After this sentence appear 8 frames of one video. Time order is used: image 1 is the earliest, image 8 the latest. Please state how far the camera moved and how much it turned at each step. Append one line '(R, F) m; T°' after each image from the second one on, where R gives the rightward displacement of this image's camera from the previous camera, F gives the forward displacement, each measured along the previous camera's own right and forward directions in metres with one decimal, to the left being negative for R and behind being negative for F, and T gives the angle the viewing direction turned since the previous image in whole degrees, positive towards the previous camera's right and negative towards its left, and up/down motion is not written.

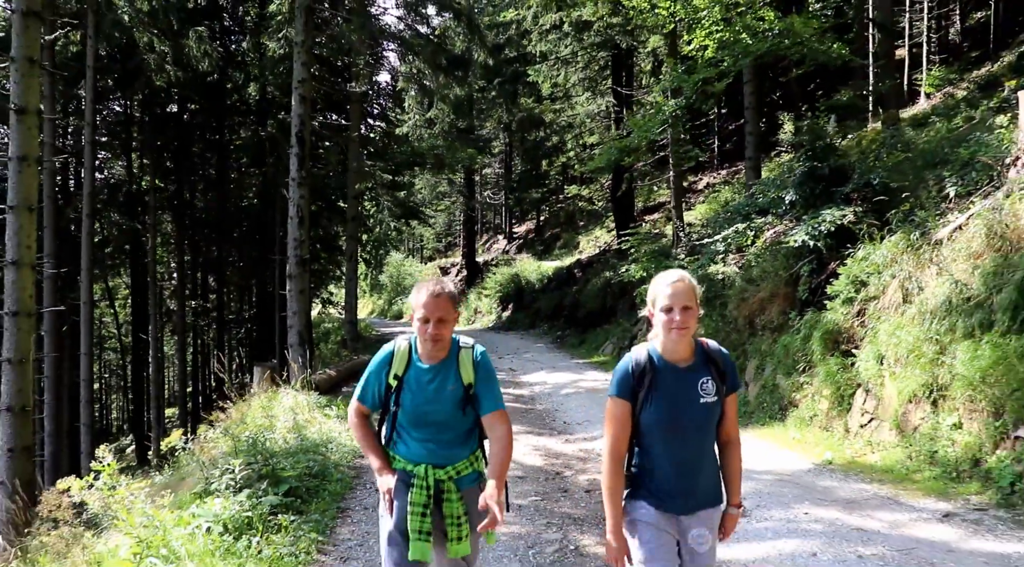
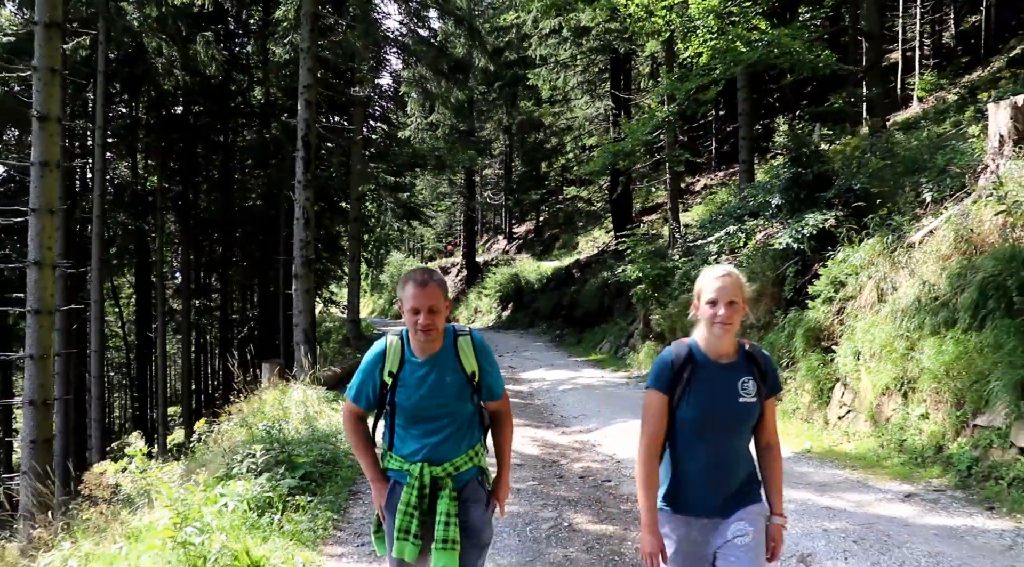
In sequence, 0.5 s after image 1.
(0.0, -0.5) m; 0°
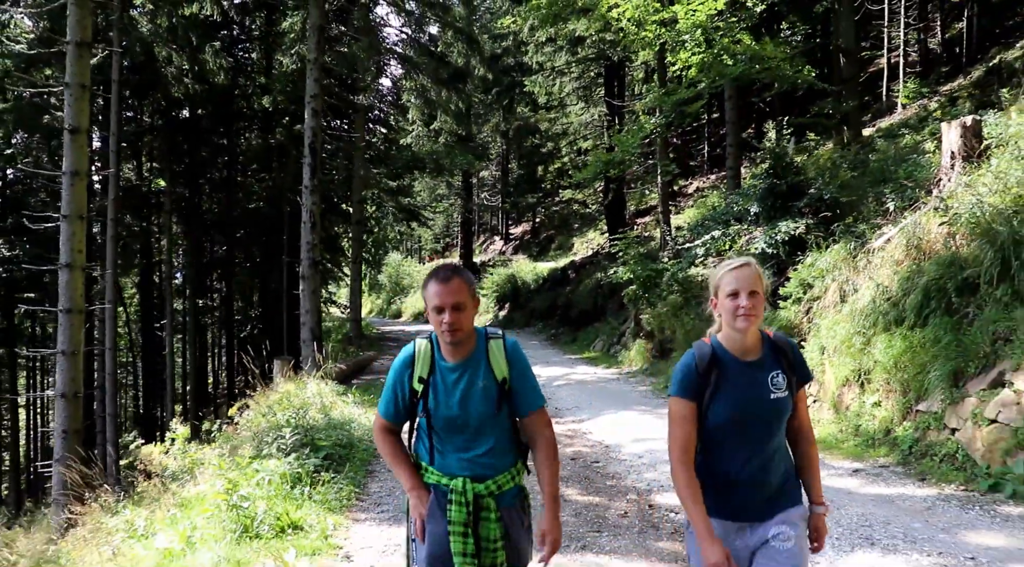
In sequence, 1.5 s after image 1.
(0.0, -0.8) m; 0°
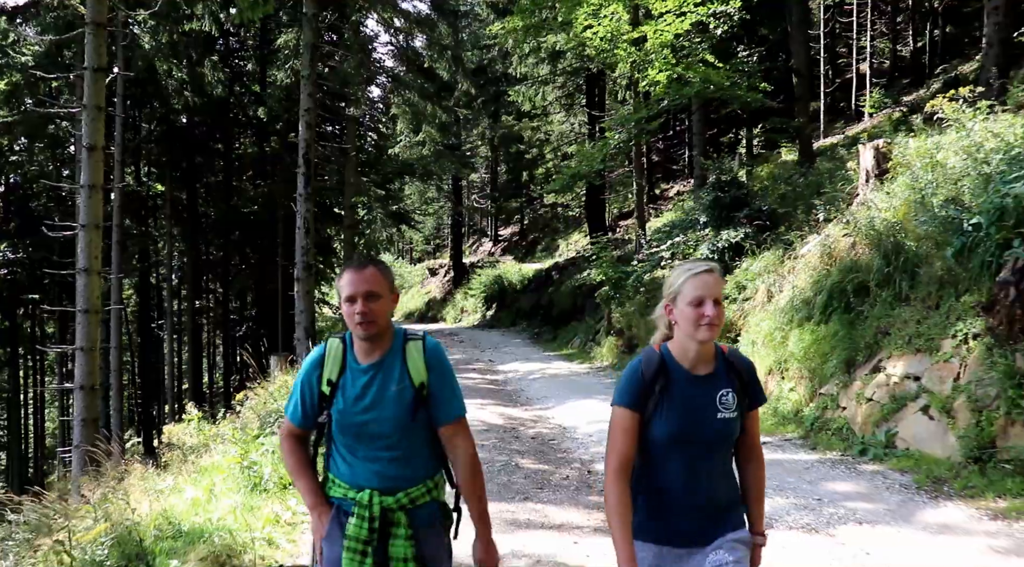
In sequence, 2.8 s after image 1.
(+0.3, -1.3) m; 0°
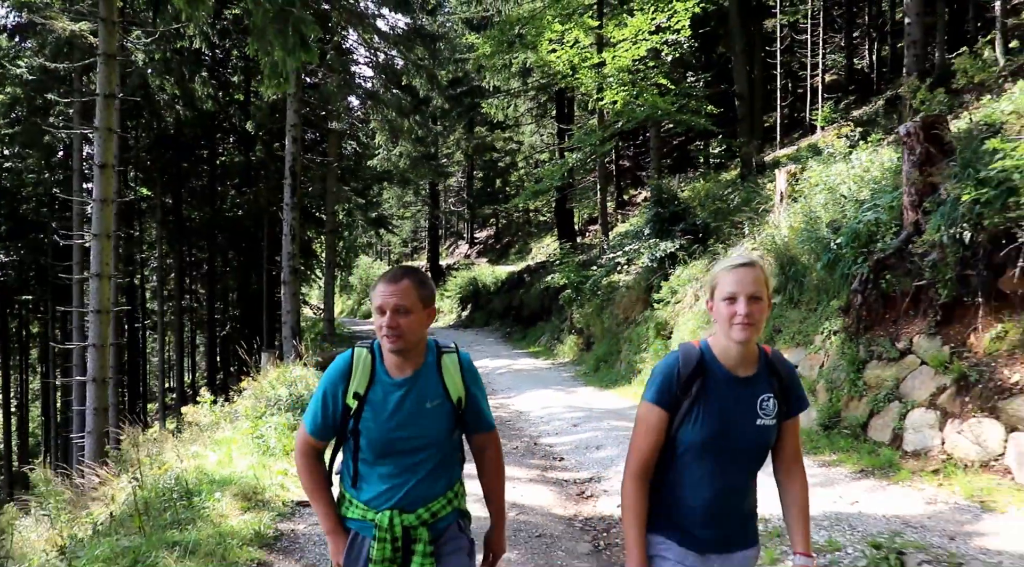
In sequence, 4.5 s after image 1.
(+0.2, -1.7) m; +1°
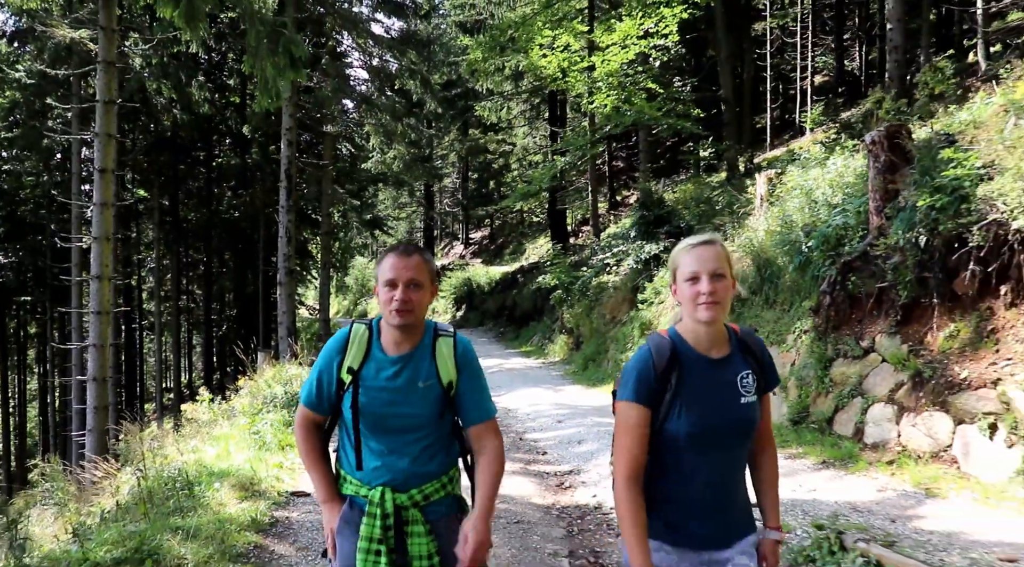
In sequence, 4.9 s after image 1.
(+0.1, -0.4) m; 0°
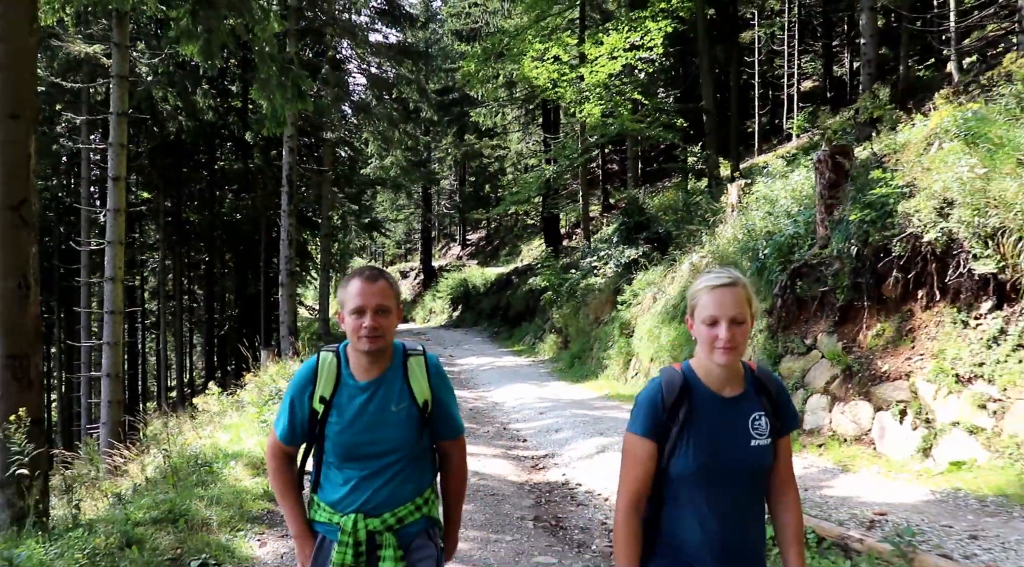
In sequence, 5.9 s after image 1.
(+0.2, -0.9) m; 0°
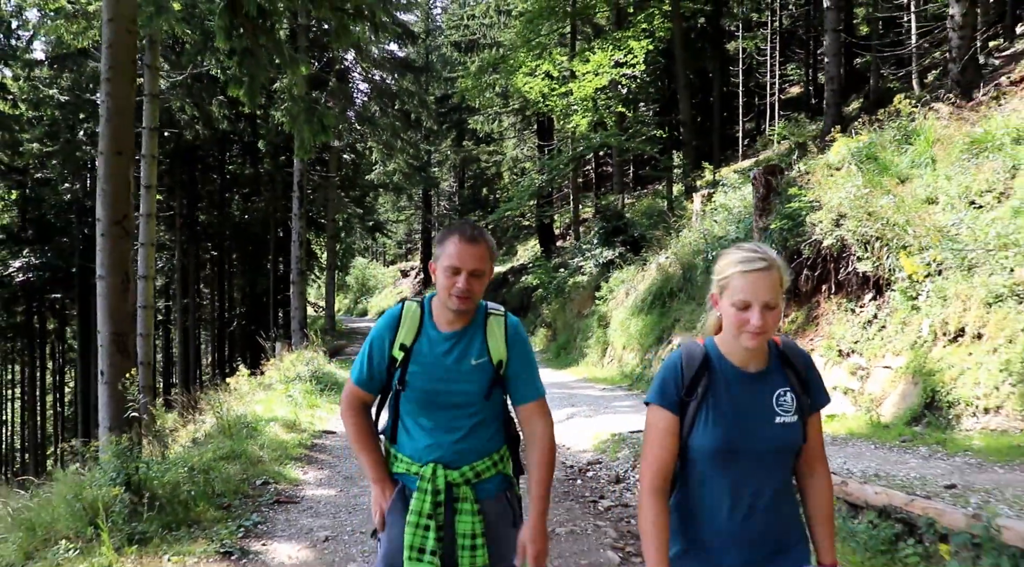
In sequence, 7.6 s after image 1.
(+0.2, -1.8) m; 0°
